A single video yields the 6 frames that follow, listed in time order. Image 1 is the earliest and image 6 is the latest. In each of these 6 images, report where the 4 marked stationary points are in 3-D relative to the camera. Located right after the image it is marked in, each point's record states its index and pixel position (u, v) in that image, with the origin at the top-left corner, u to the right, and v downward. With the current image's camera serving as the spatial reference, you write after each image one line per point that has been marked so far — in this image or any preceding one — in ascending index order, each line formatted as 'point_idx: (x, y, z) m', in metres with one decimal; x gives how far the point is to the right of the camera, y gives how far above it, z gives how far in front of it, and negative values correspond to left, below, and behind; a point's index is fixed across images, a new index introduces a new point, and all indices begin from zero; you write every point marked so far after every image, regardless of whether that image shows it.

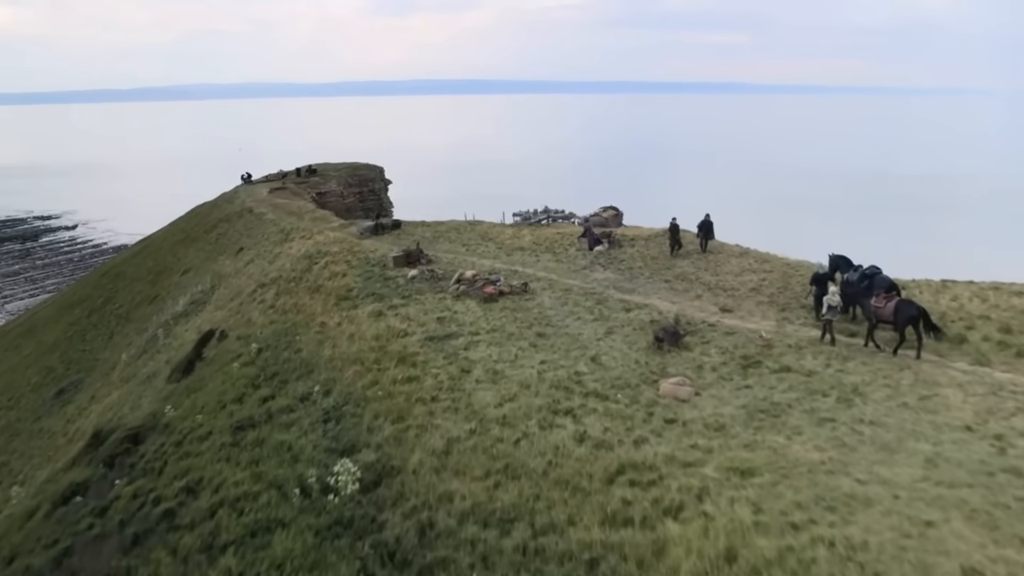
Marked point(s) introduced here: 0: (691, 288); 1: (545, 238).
0: (+3.1, 0.0, +12.7) m
1: (+0.8, +1.2, +17.8) m
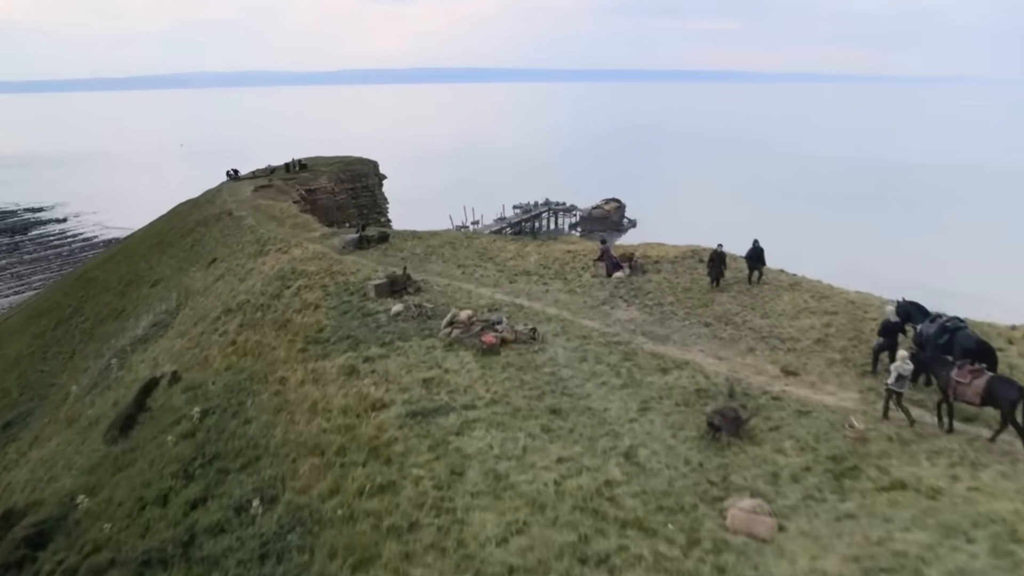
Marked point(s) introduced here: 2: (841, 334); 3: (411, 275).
0: (+3.1, -0.7, +10.3) m
1: (+0.9, +0.6, +15.4) m
2: (+4.5, -0.6, +10.1) m
3: (-2.0, +0.2, +14.6) m
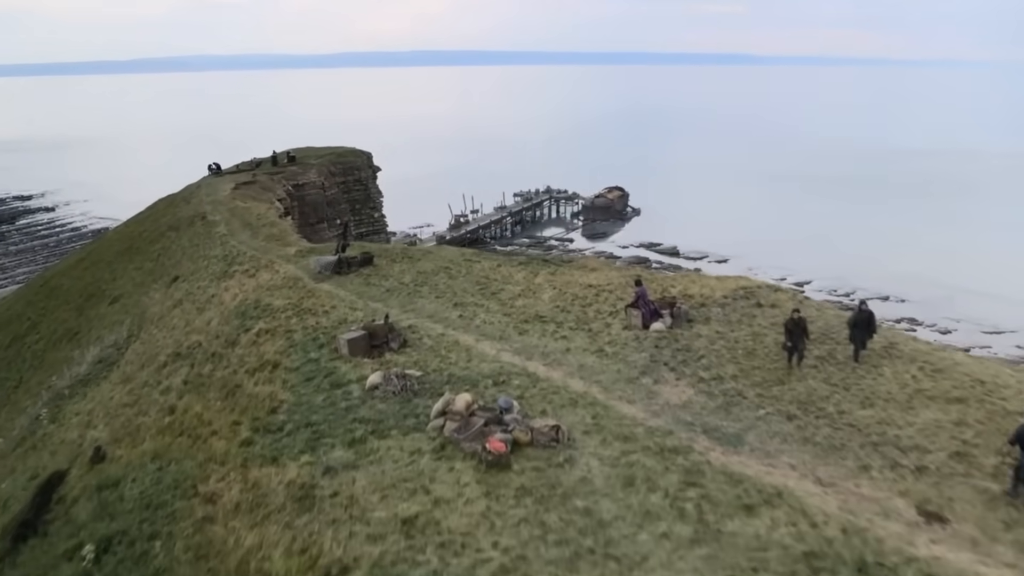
0: (+3.3, -1.5, +7.5) m
1: (+1.0, -0.1, +12.5) m
2: (+4.6, -1.5, +7.3) m
3: (-1.8, -0.5, +11.8) m
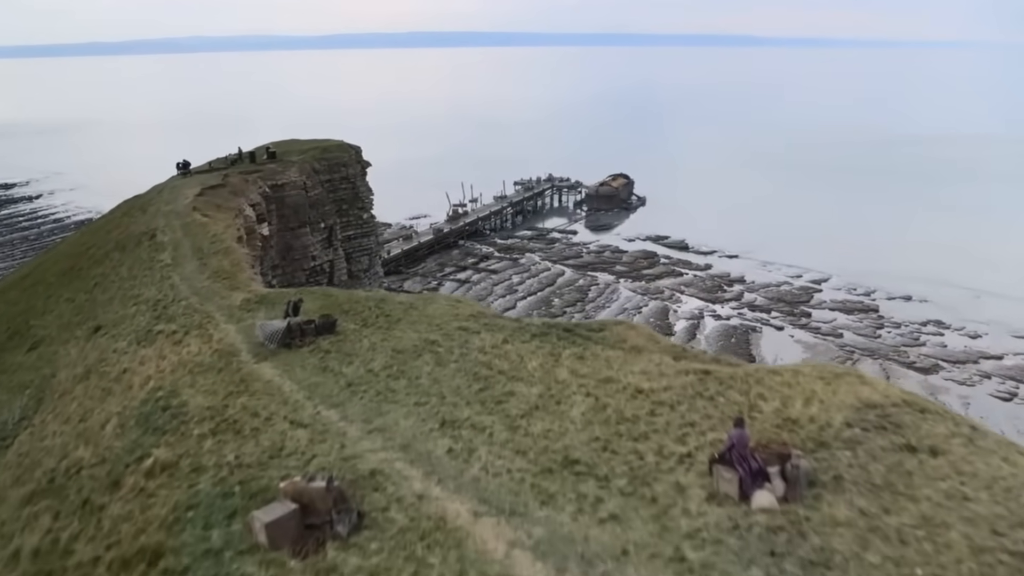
0: (+3.4, -2.9, +3.5) m
1: (+1.2, -1.4, +8.5) m
2: (+4.8, -2.9, +3.3) m
3: (-1.7, -1.8, +7.8) m
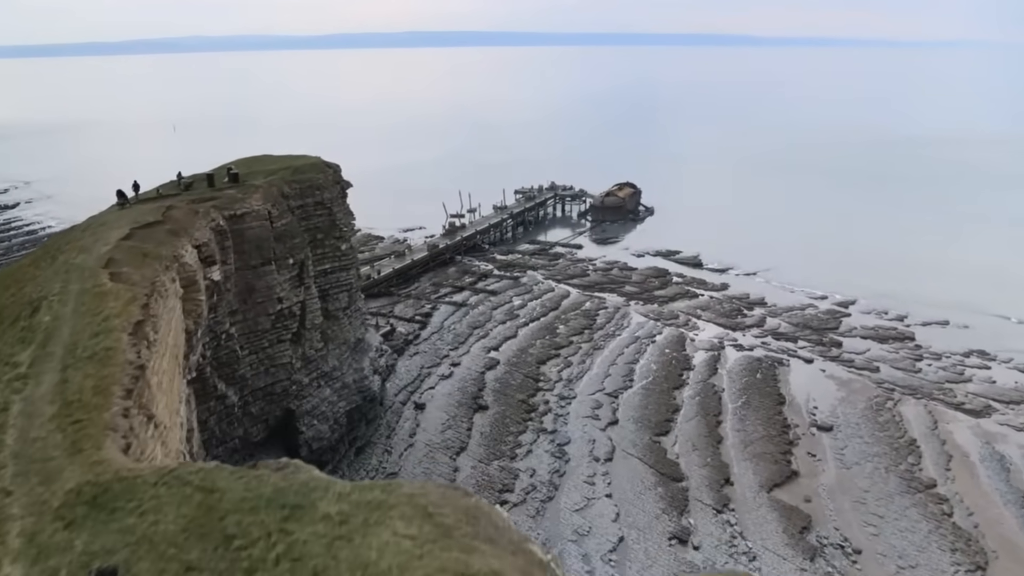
0: (+3.5, -5.1, -2.3) m
1: (+1.3, -3.6, +2.7) m
2: (+4.9, -5.0, -2.5) m
3: (-1.6, -4.0, +2.0) m
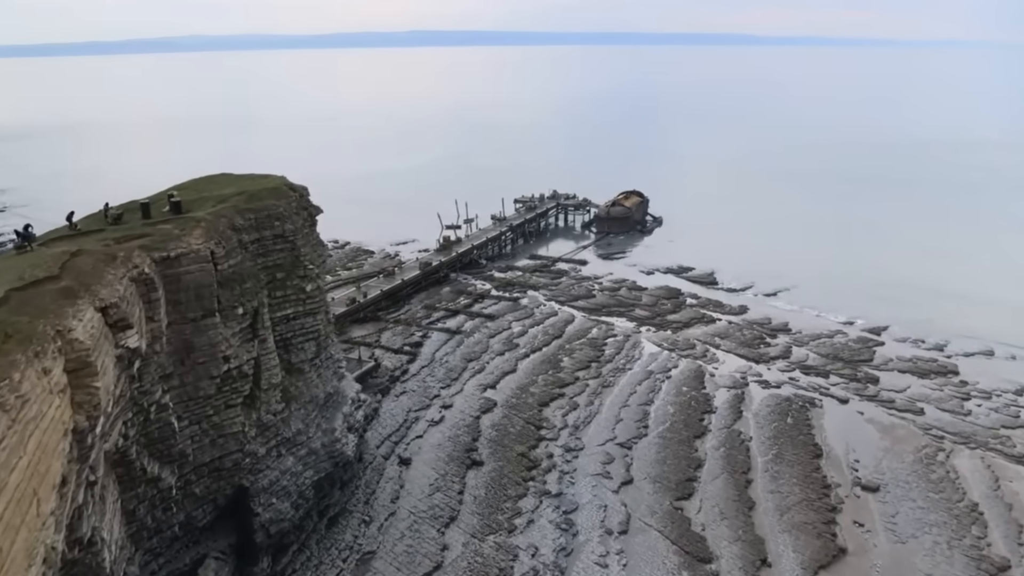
0: (+3.5, -7.2, -8.3) m
1: (+1.2, -5.6, -3.2) m
2: (+4.8, -7.1, -8.4) m
3: (-1.7, -6.0, -4.0) m
